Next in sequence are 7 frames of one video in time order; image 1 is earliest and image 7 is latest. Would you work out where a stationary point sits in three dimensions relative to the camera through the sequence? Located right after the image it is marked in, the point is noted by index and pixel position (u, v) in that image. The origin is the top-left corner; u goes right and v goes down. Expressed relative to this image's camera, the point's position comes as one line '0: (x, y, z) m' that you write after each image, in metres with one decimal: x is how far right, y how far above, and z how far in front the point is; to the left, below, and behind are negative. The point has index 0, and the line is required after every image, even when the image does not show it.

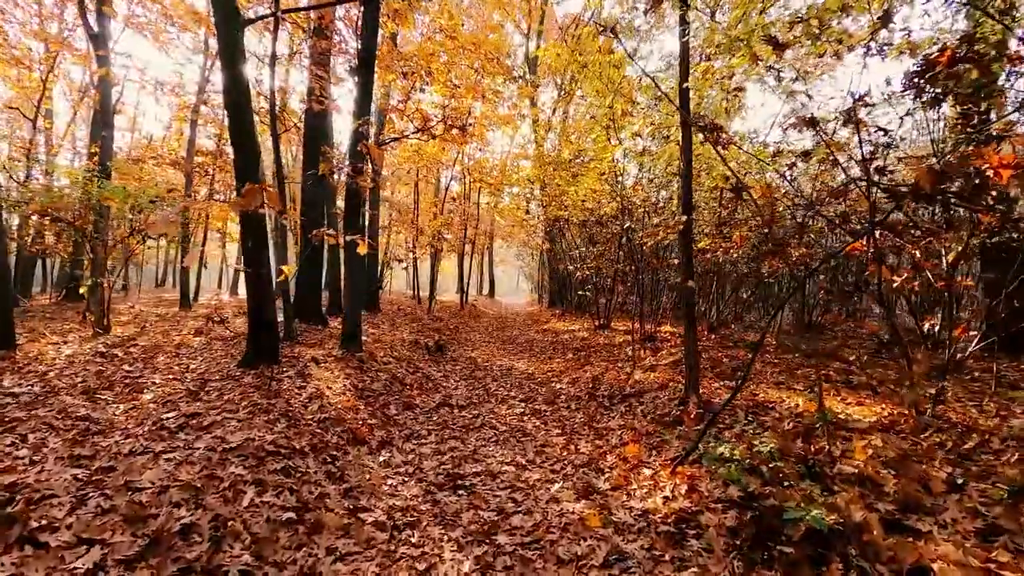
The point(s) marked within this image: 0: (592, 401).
0: (+1.3, -1.8, +8.2) m
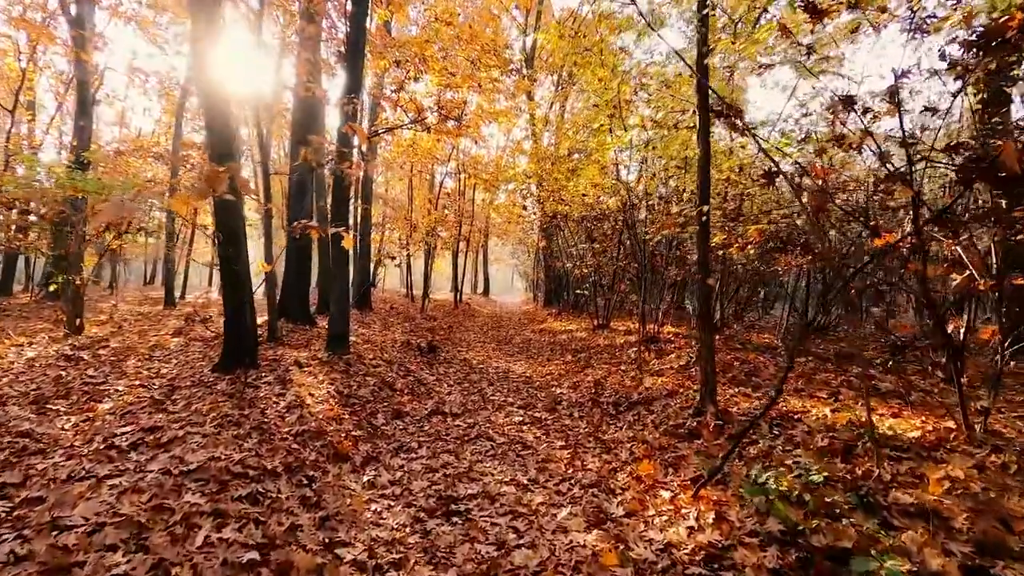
0: (+1.3, -1.8, +7.6) m
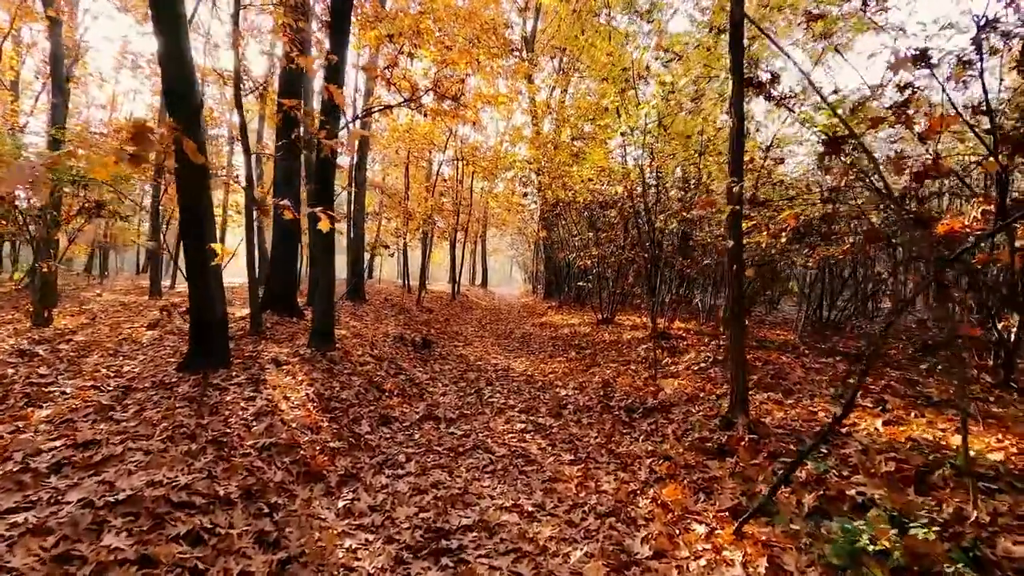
0: (+1.3, -1.7, +6.8) m
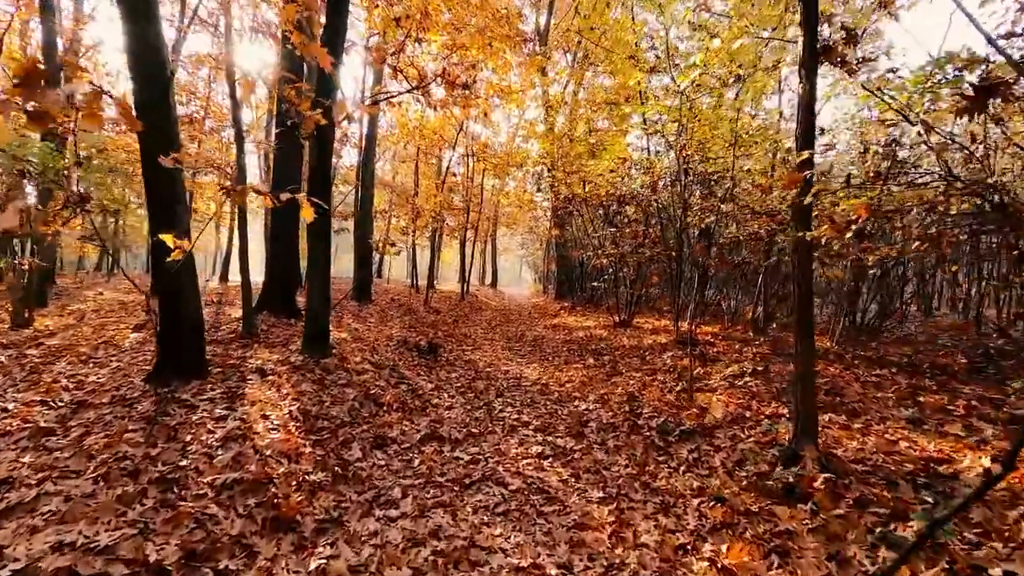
0: (+1.4, -1.7, +5.9) m
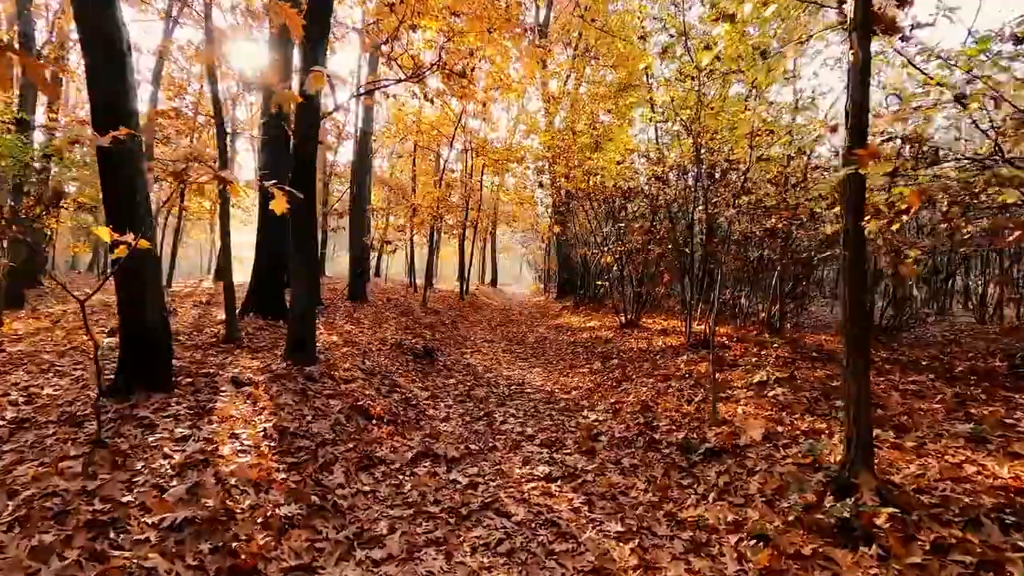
0: (+1.5, -1.7, +5.3) m
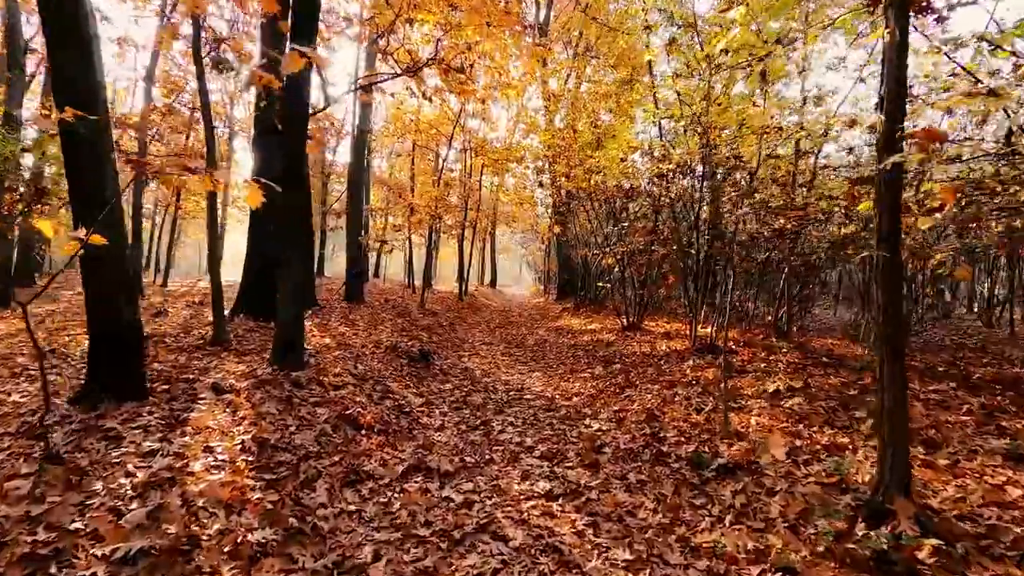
0: (+1.4, -1.7, +4.9) m
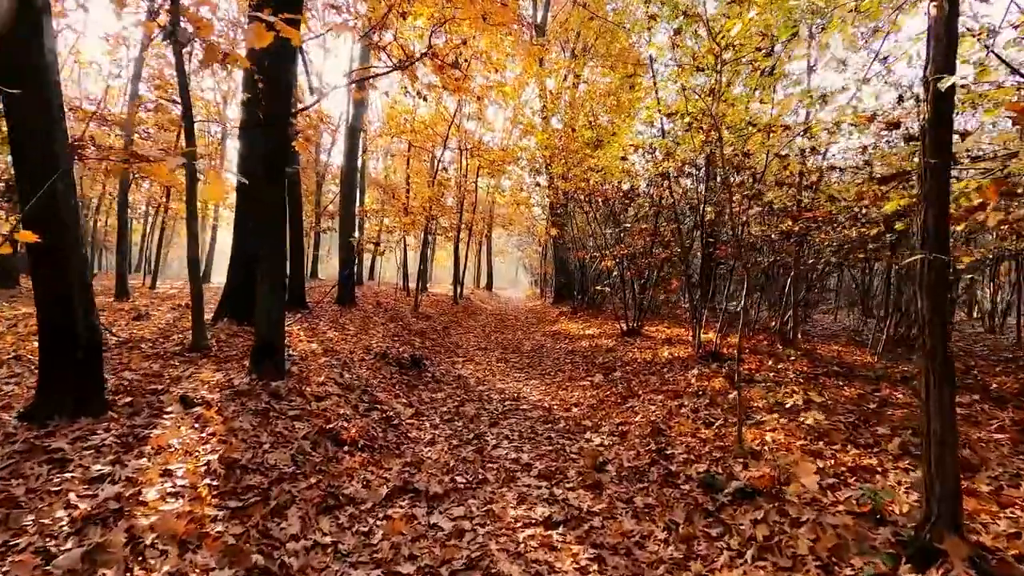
0: (+1.4, -1.8, +4.5) m
